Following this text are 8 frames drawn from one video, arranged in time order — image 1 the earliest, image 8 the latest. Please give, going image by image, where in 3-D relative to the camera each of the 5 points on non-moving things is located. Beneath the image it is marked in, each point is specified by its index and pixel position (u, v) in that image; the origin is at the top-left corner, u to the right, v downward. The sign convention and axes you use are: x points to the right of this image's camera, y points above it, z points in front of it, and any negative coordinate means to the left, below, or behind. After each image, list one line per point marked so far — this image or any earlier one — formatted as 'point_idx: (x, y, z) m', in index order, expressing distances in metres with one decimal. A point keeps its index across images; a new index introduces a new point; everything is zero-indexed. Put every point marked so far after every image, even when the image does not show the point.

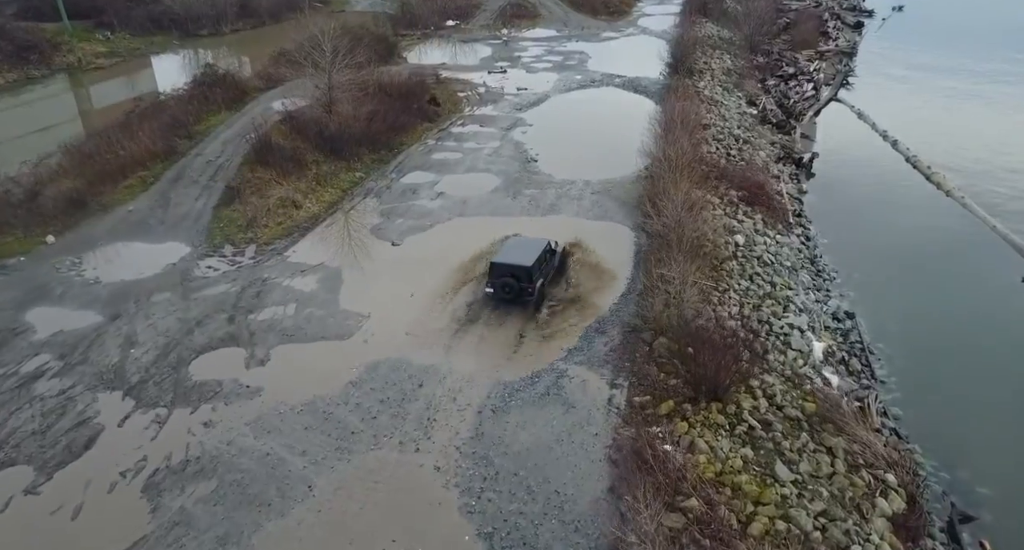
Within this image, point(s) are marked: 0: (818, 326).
0: (+8.3, -1.4, +16.4) m
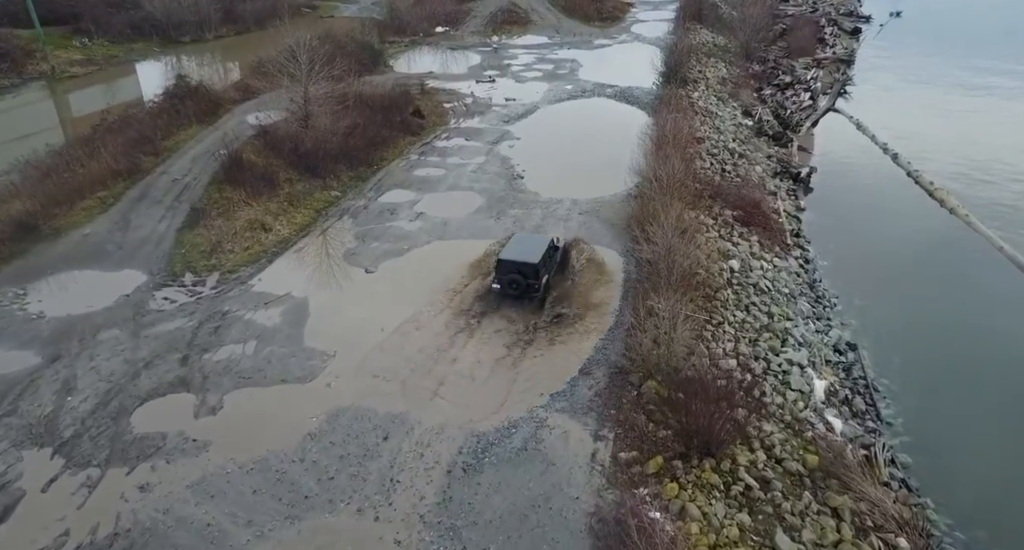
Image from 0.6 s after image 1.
0: (+7.7, -2.2, +15.3) m
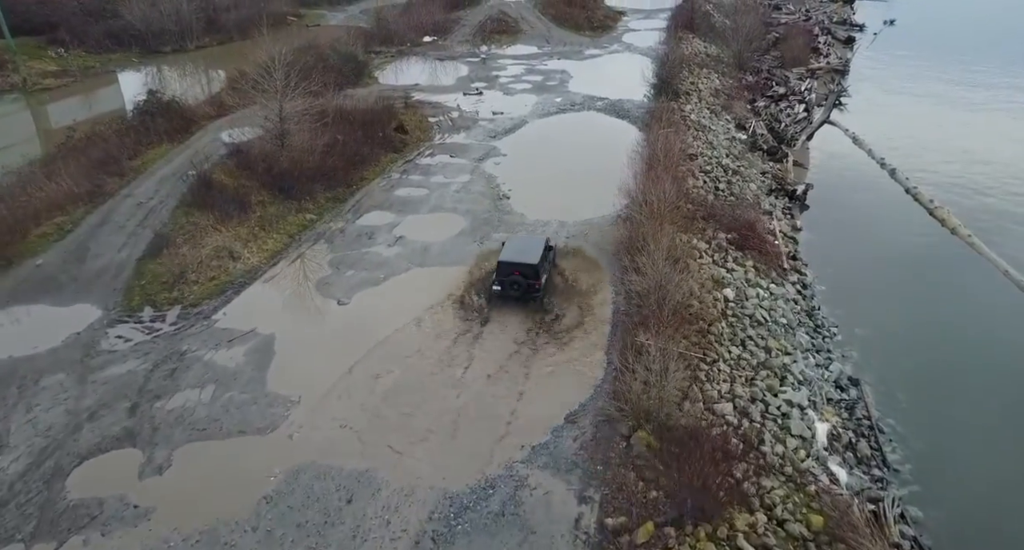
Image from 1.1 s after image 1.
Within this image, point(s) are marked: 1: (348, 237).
0: (+7.3, -3.0, +14.4) m
1: (-5.2, +1.2, +19.3) m
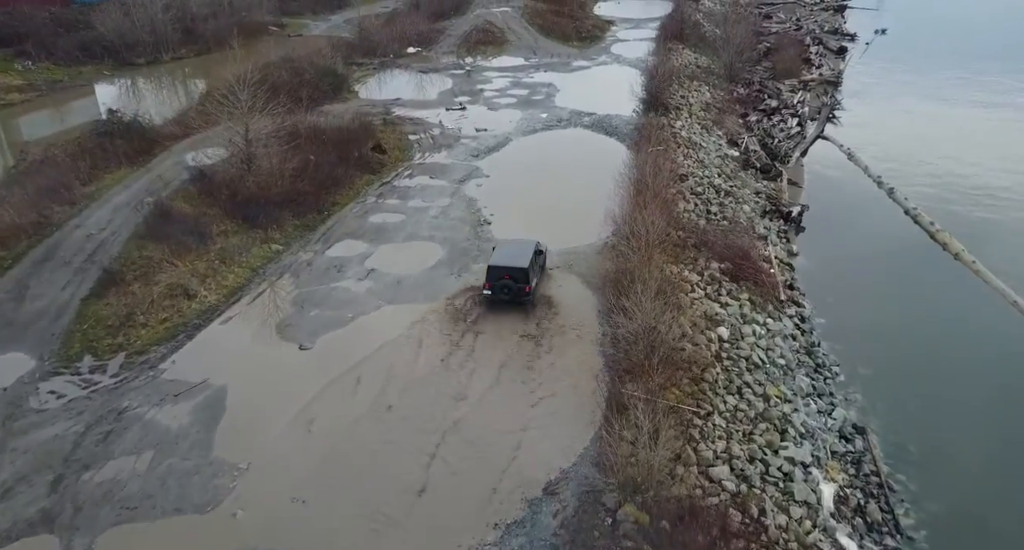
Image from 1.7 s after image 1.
0: (+6.8, -3.9, +13.2) m
1: (-5.8, +0.1, +18.0) m
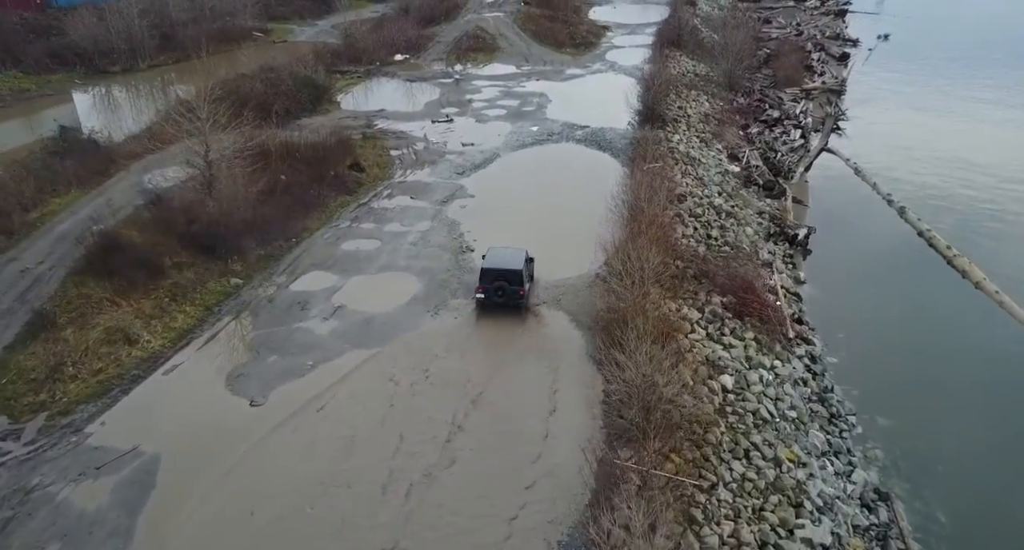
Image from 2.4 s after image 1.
0: (+6.3, -4.9, +11.5) m
1: (-6.3, -0.9, +16.3) m
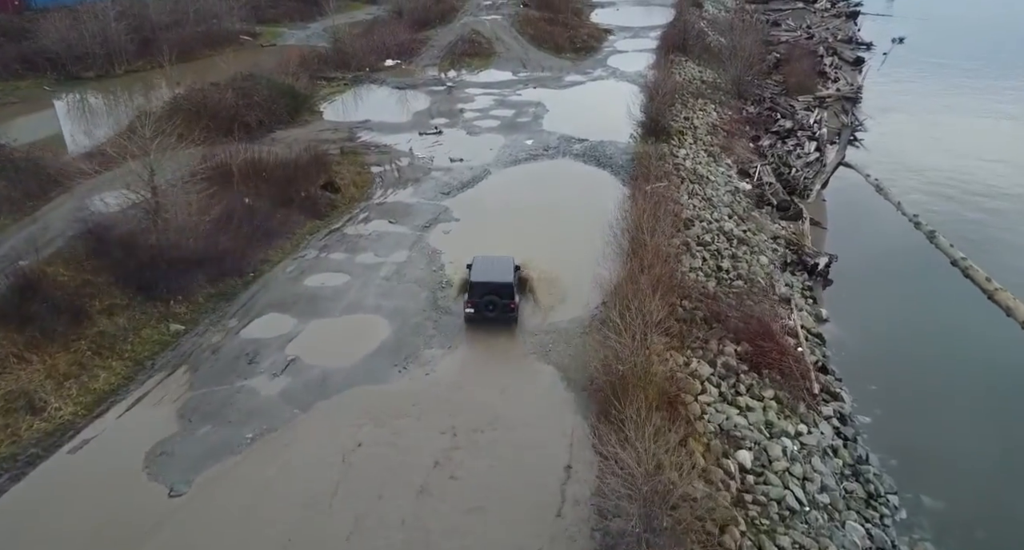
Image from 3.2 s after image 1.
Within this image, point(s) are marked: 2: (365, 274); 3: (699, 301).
0: (+5.8, -6.1, +9.2) m
1: (-6.7, -2.0, +14.0) m
2: (-4.3, 0.0, +17.7) m
3: (+5.2, -0.7, +16.7) m
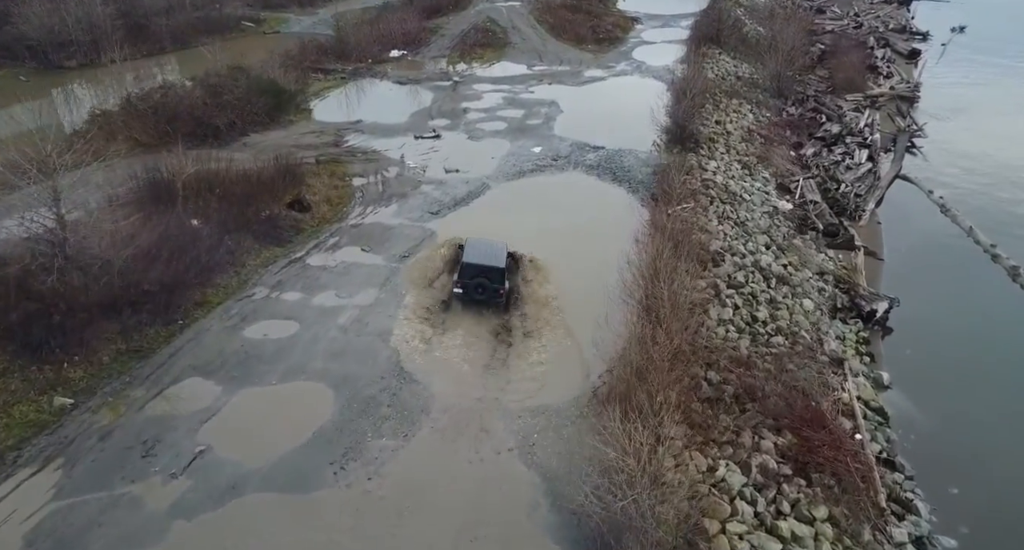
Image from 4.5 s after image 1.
0: (+5.0, -7.6, +5.8) m
1: (-7.2, -3.2, +11.0) m
2: (-4.7, -1.1, +14.6) m
3: (+4.8, -2.1, +13.2) m
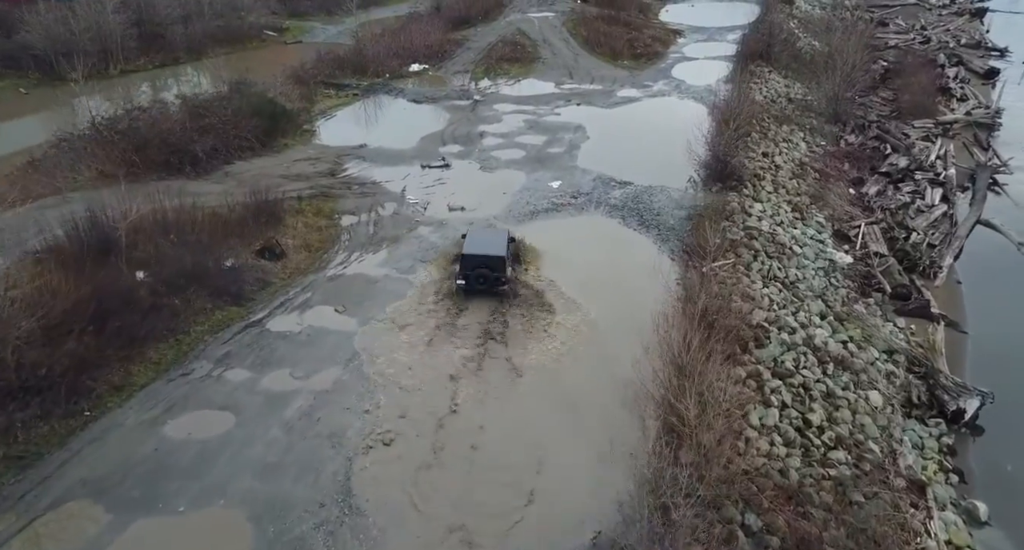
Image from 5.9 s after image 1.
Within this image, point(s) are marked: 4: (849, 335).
0: (+4.0, -9.4, +2.5) m
1: (-7.8, -4.6, +8.5) m
2: (-4.9, -2.7, +11.8) m
3: (+4.4, -4.0, +9.9) m
4: (+8.7, -1.6, +15.3) m
